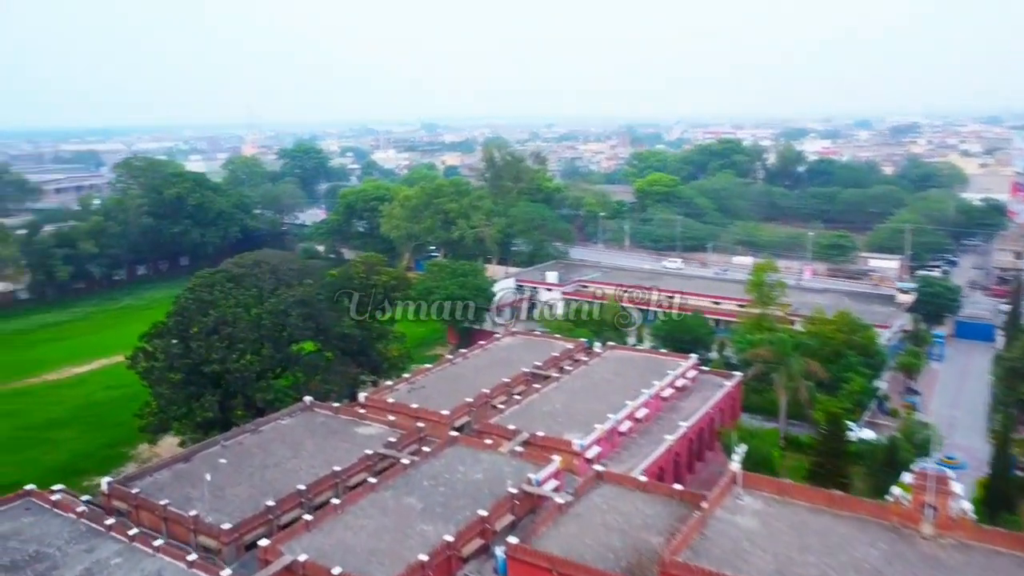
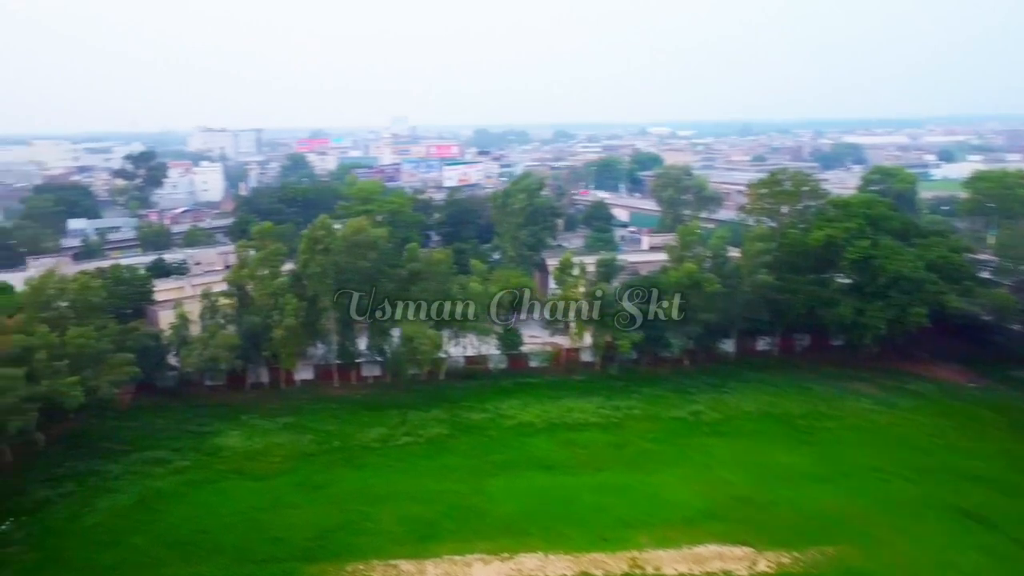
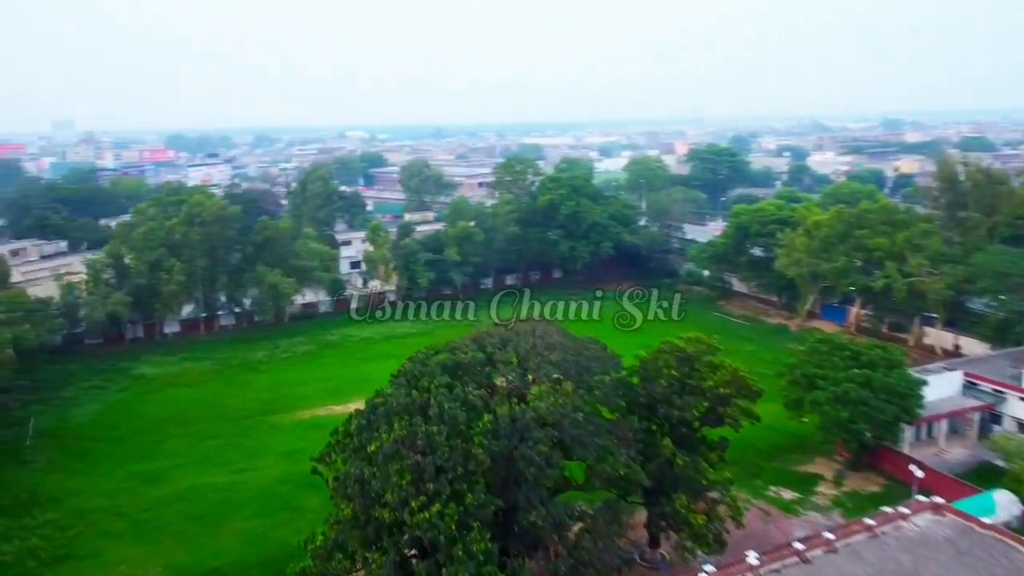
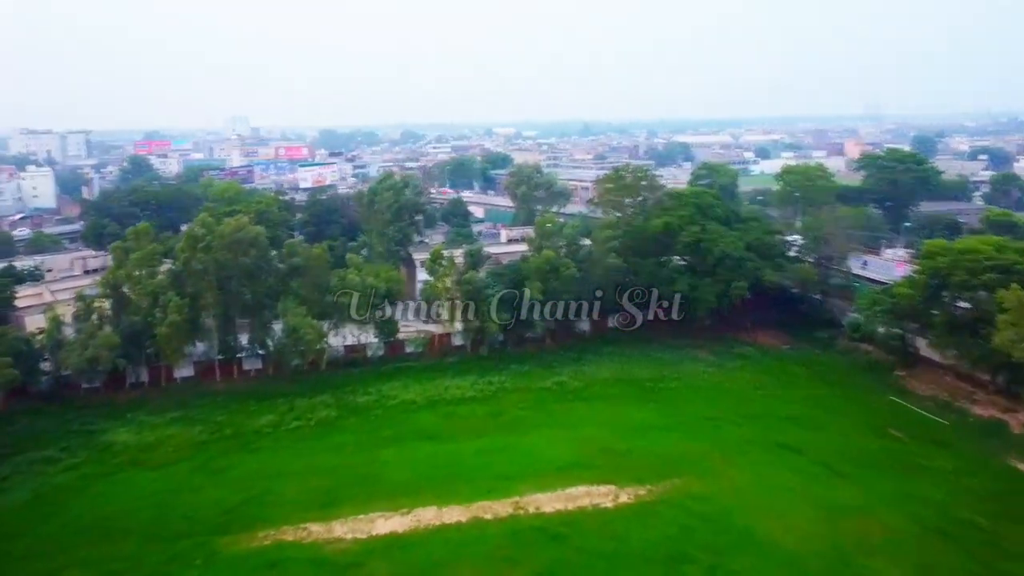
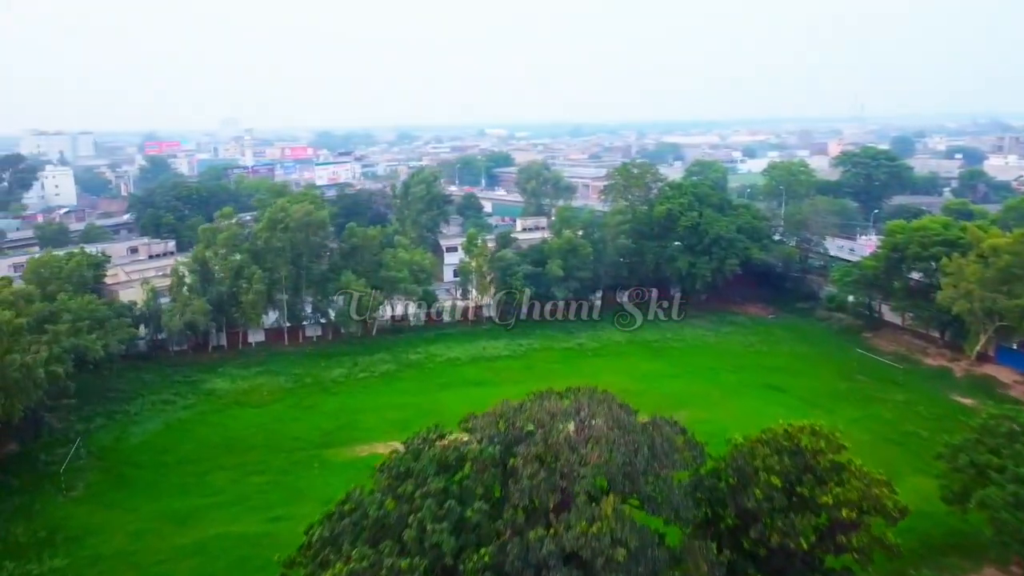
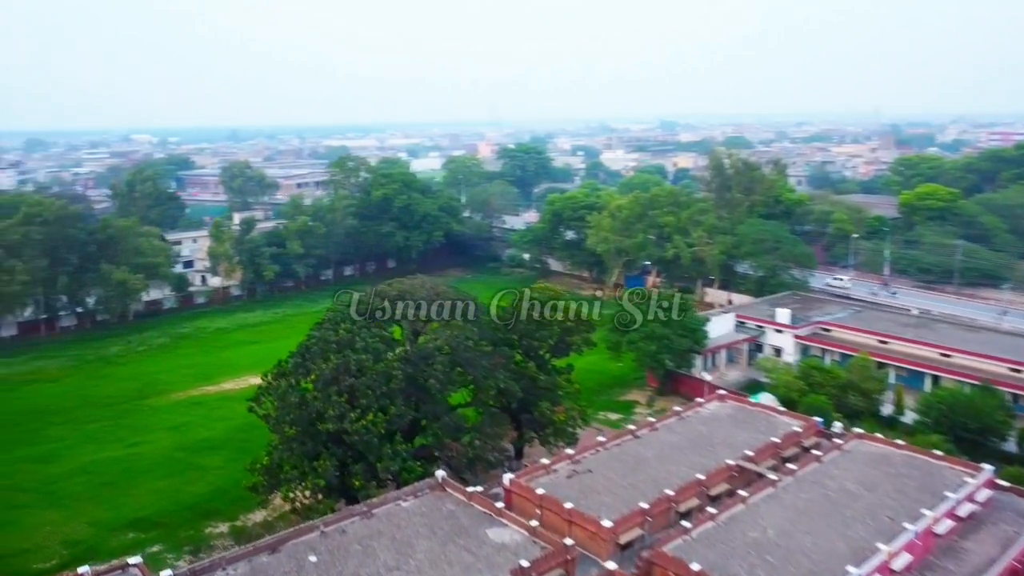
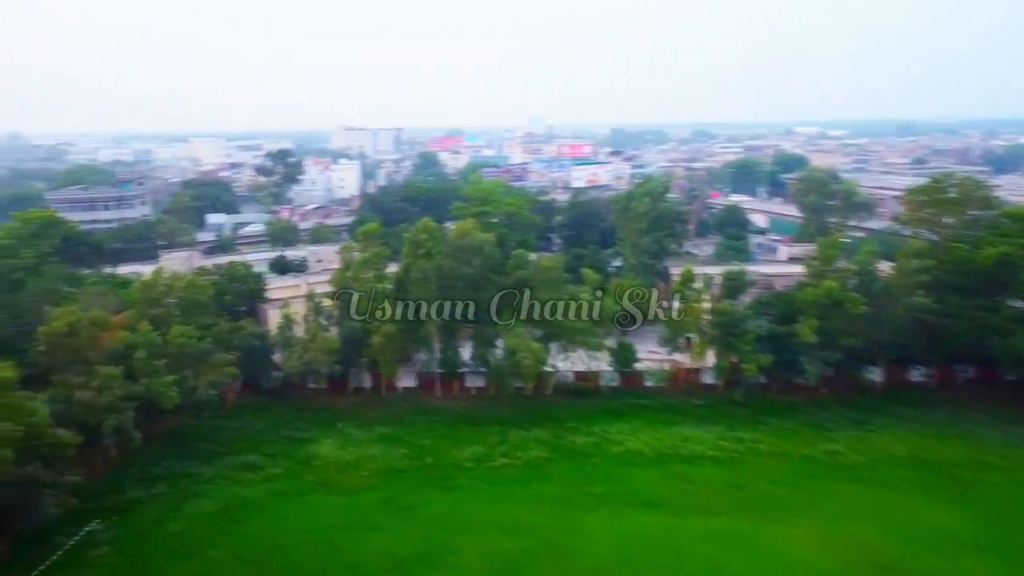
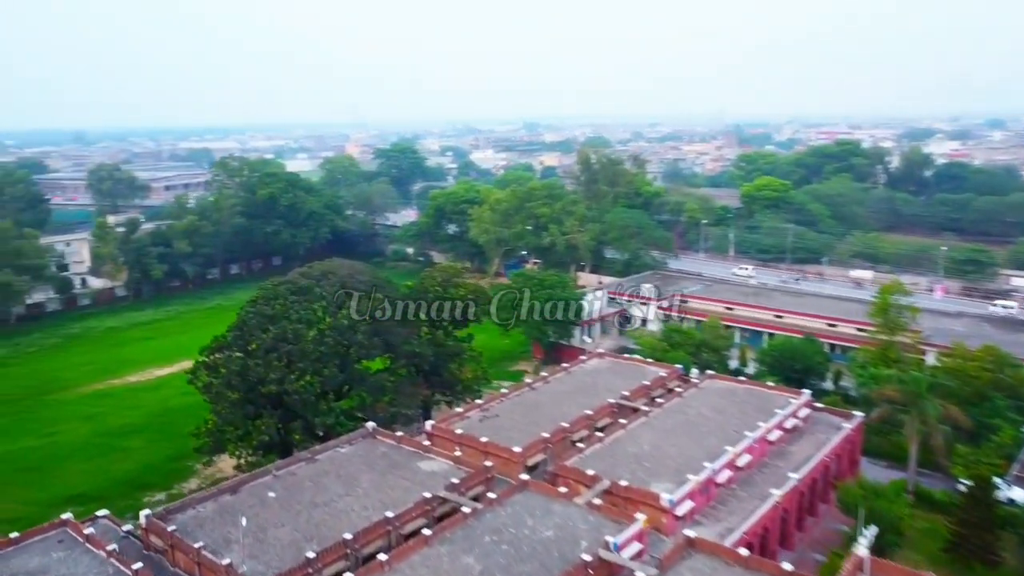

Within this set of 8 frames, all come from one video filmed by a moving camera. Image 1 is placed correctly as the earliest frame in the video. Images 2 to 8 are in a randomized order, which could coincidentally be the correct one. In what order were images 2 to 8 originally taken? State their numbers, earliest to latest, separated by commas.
8, 6, 3, 5, 4, 2, 7
